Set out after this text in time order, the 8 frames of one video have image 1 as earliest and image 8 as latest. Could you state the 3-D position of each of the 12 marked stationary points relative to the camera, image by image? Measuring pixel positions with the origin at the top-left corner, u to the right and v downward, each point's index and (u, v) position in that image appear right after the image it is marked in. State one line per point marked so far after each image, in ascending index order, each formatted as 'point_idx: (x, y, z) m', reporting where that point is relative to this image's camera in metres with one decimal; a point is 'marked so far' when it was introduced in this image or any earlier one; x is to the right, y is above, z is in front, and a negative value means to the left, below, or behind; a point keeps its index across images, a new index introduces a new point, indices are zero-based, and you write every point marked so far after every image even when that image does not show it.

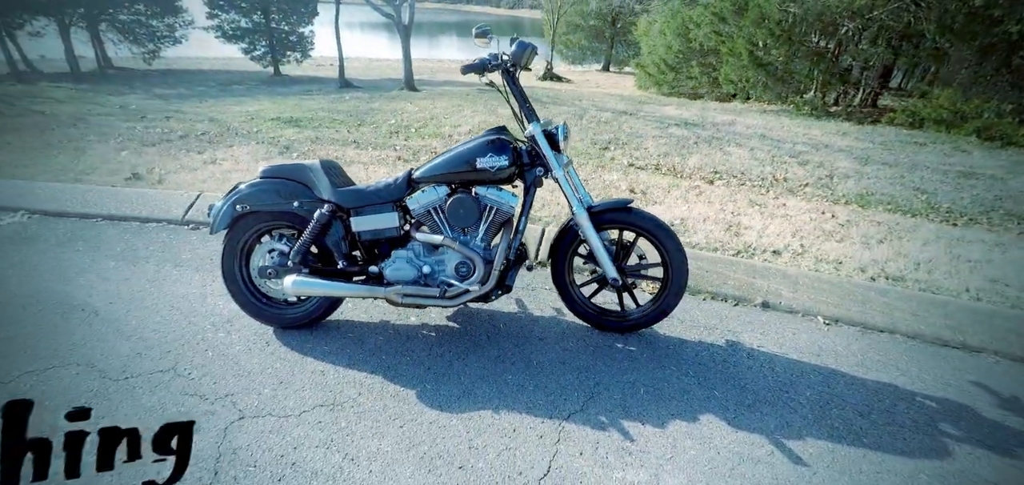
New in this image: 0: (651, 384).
0: (+0.8, -0.8, +2.9) m
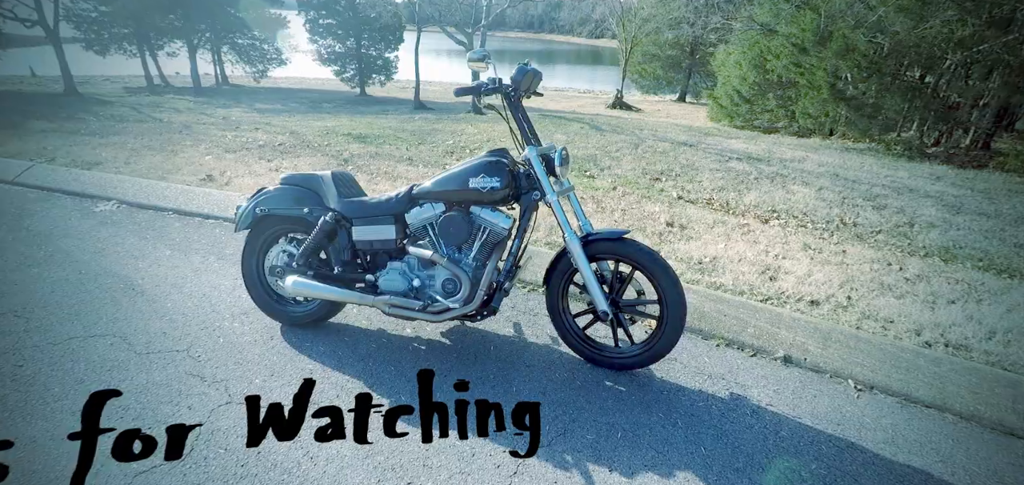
0: (+0.6, -1.0, +2.7) m
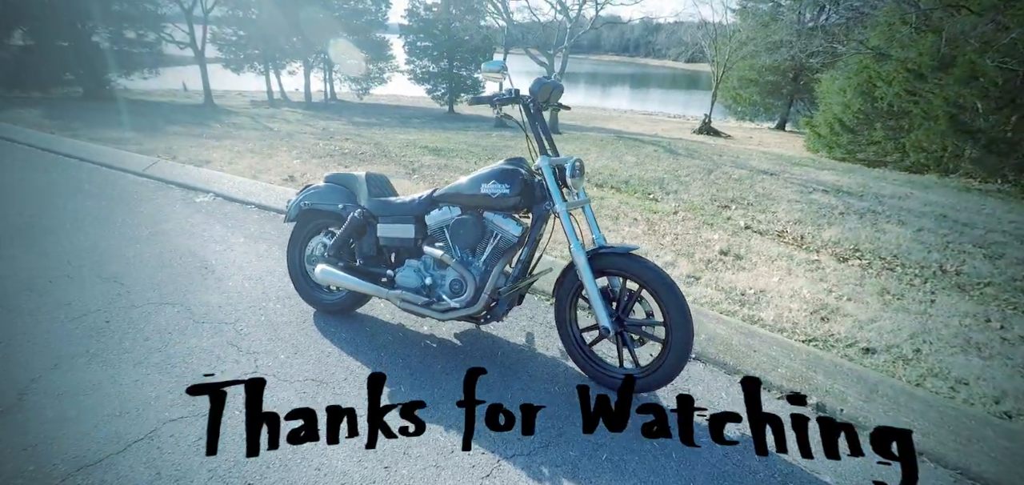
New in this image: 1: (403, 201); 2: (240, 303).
0: (+0.5, -1.0, +2.7) m
1: (-0.7, +0.2, +3.3) m
2: (-1.9, -0.4, +3.8) m
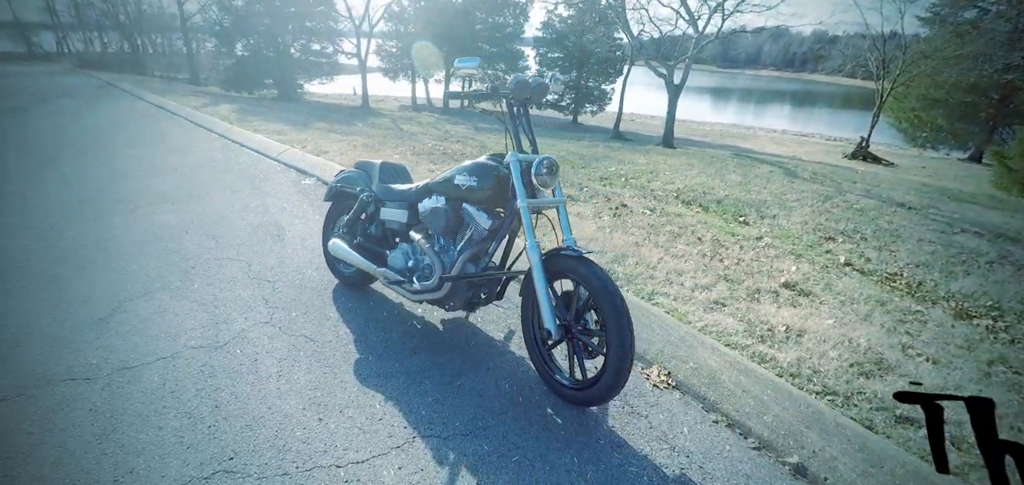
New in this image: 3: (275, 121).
0: (+0.1, -1.0, +2.6) m
1: (-0.7, +0.4, +3.5) m
2: (-1.8, -0.2, +4.4) m
3: (-4.2, +2.1, +9.4) m
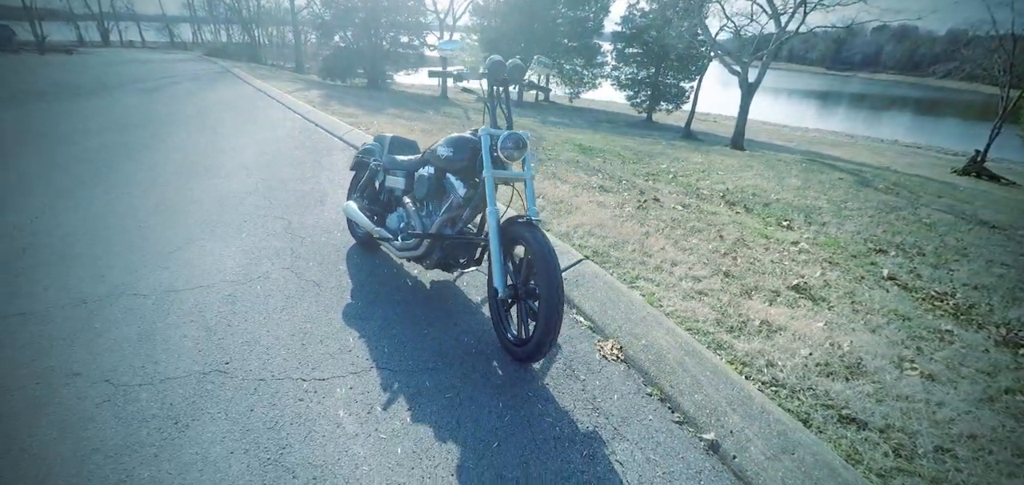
0: (-0.3, -0.8, +2.9) m
1: (-0.8, +0.6, +3.9) m
2: (-1.8, +0.1, +5.0) m
3: (-3.0, +2.6, +10.3) m
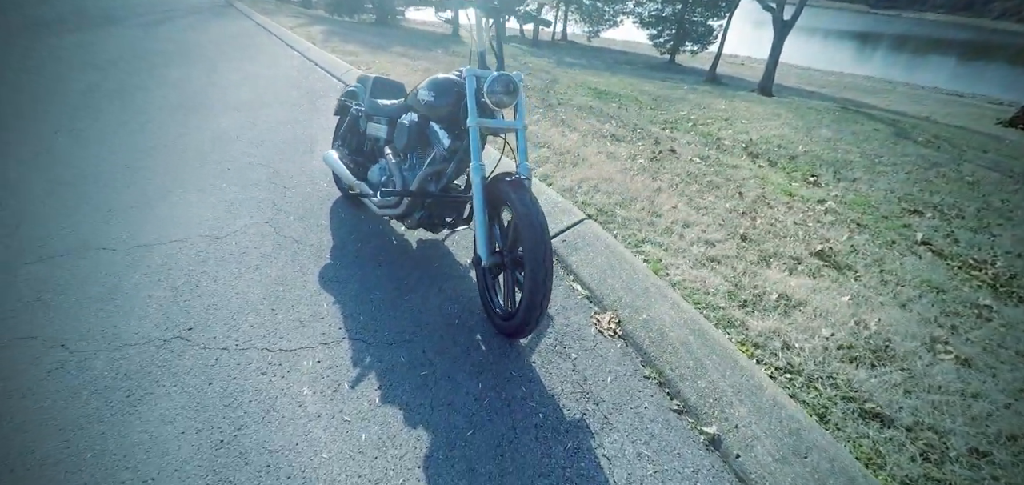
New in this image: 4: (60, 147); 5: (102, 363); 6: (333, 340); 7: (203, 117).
0: (-0.3, -0.6, +2.6) m
1: (-0.8, +0.9, +3.5) m
2: (-1.8, +0.6, +4.7) m
3: (-2.8, +3.6, +9.8) m
4: (-4.2, +0.9, +5.0) m
5: (-2.1, -0.6, +2.7) m
6: (-0.9, -0.5, +2.8) m
7: (-3.4, +1.4, +6.0) m
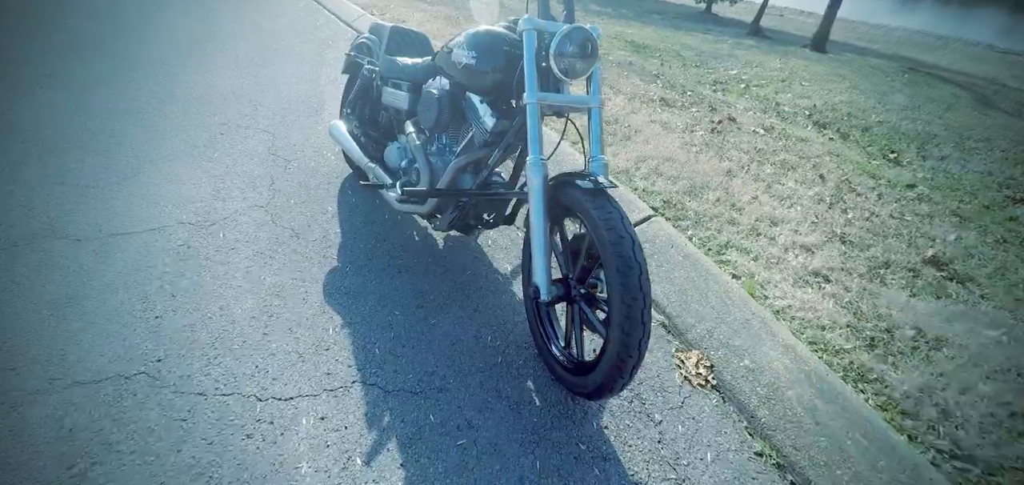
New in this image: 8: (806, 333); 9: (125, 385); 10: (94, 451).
0: (-0.1, -0.7, +2.0) m
1: (-0.5, +0.9, +2.7) m
2: (-1.5, +0.7, +3.9) m
3: (-2.3, +4.2, +8.7) m
4: (-3.9, +1.1, +4.2) m
5: (-1.8, -0.6, +2.1) m
6: (-0.7, -0.6, +2.1) m
7: (-3.1, +1.7, +5.1) m
8: (+1.3, -0.4, +2.3) m
9: (-1.5, -0.6, +2.1) m
10: (-1.5, -0.7, +1.9) m
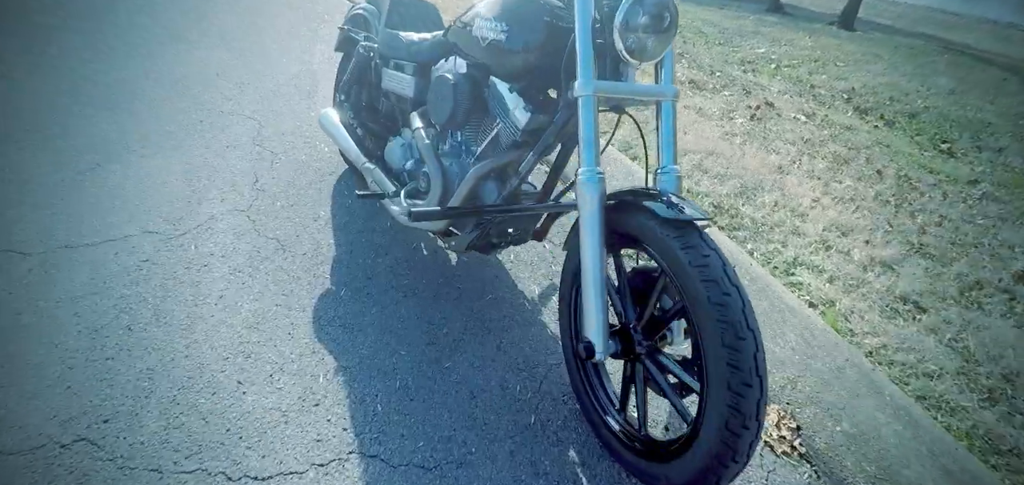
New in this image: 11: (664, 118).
0: (0.0, -0.8, +1.5) m
1: (-0.4, +0.8, +2.2) m
2: (-1.3, +0.7, +3.4) m
3: (-2.2, +4.3, +8.1) m
4: (-3.7, +1.1, +3.7) m
5: (-1.7, -0.7, +1.6) m
6: (-0.6, -0.7, +1.7) m
7: (-3.0, +1.7, +4.6) m
8: (+1.4, -0.5, +1.9) m
9: (-1.4, -0.7, +1.7) m
10: (-1.4, -0.8, +1.5) m
11: (+0.4, +0.3, +1.6) m
